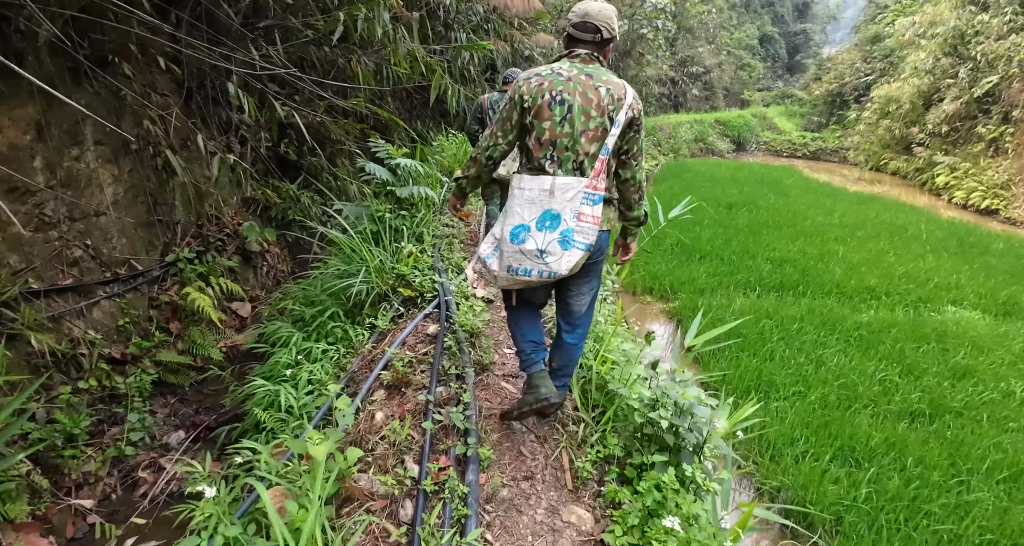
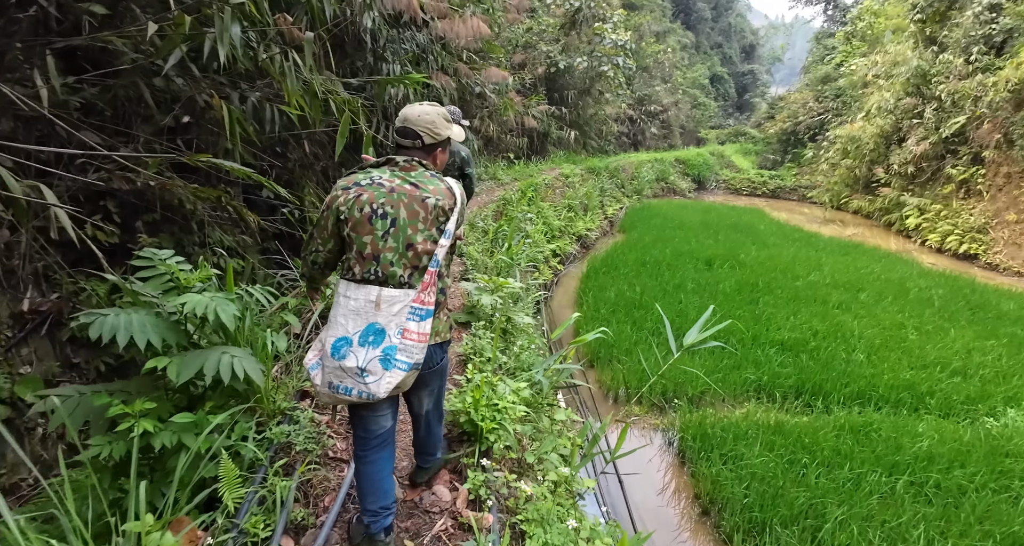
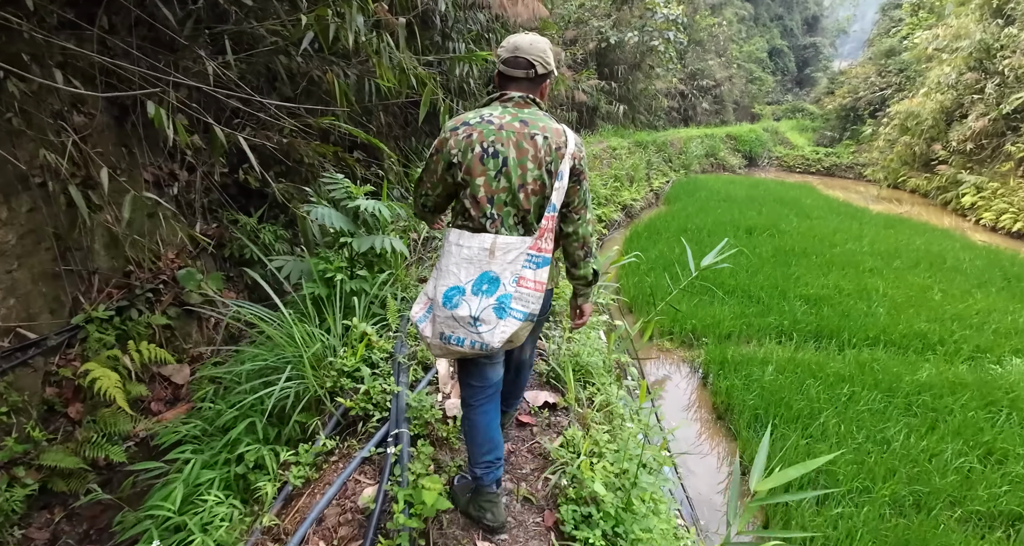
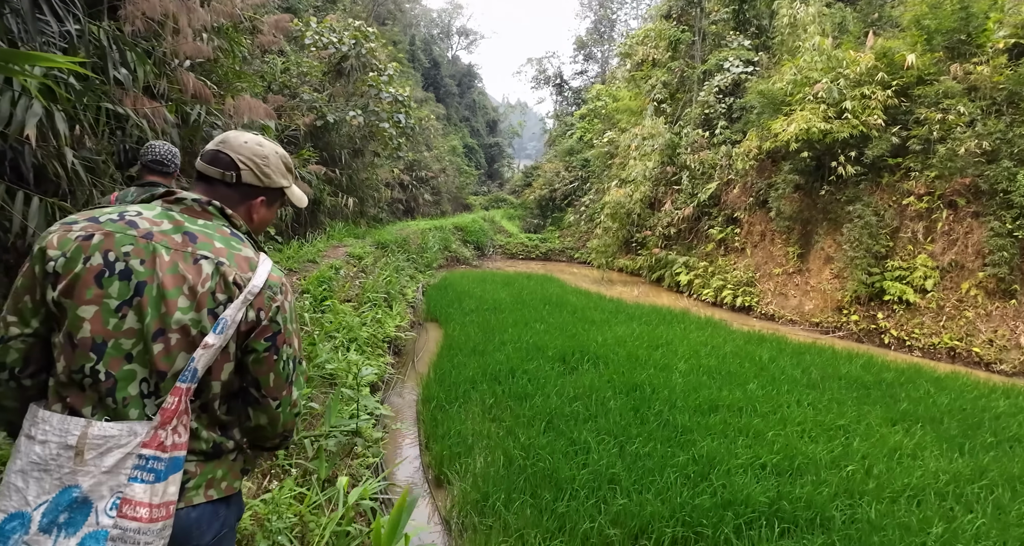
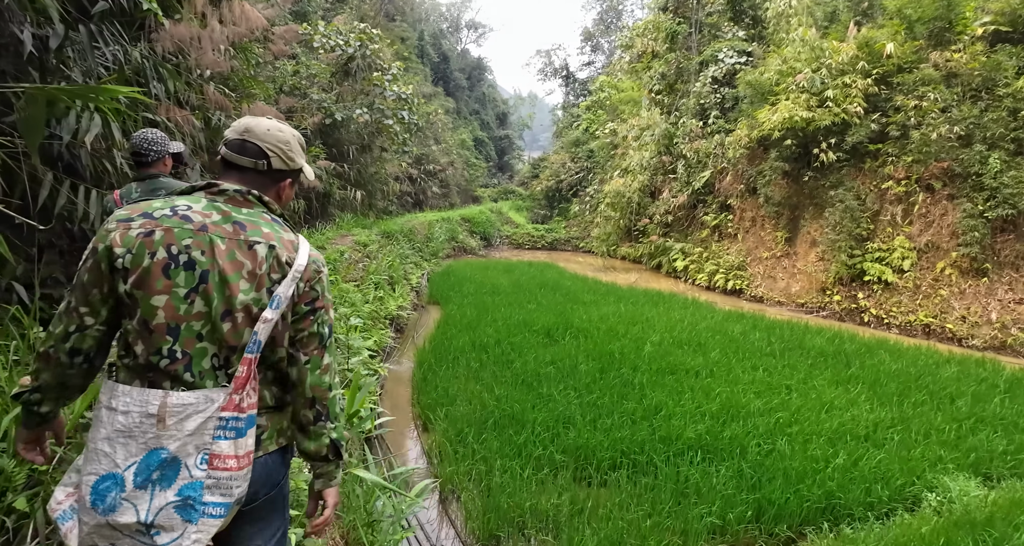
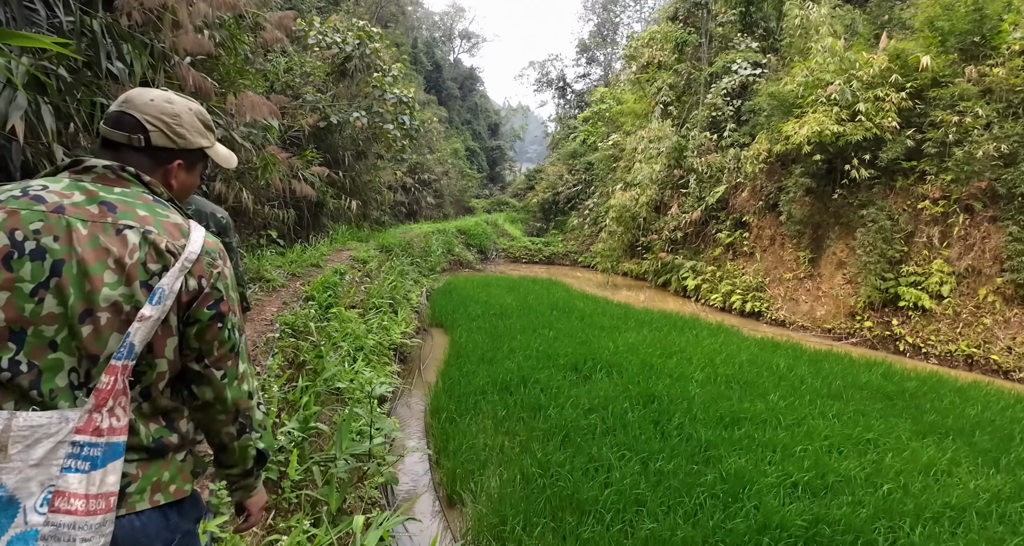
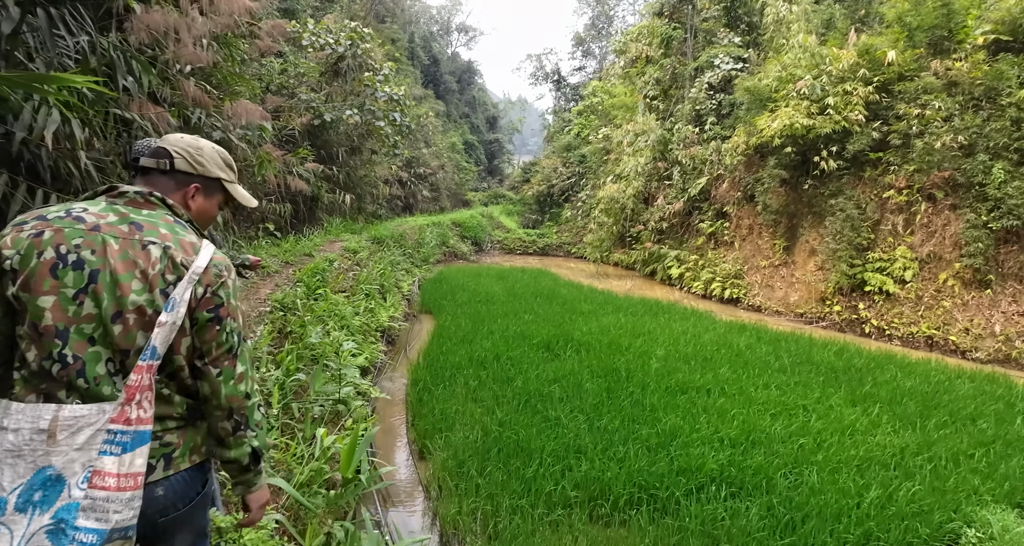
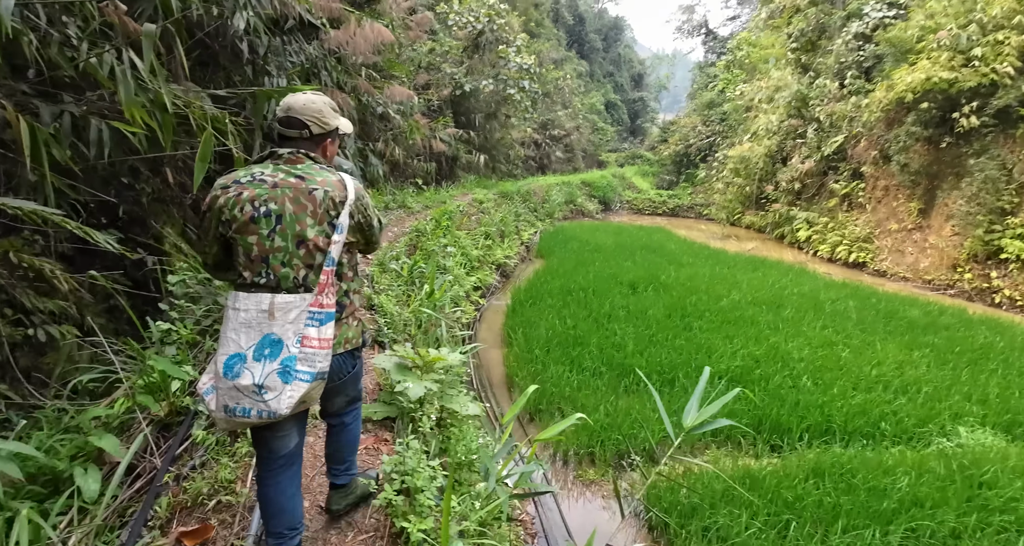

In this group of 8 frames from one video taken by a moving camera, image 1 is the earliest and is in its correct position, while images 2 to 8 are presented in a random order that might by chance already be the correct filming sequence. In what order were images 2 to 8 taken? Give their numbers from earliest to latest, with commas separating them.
3, 2, 8, 5, 7, 4, 6
